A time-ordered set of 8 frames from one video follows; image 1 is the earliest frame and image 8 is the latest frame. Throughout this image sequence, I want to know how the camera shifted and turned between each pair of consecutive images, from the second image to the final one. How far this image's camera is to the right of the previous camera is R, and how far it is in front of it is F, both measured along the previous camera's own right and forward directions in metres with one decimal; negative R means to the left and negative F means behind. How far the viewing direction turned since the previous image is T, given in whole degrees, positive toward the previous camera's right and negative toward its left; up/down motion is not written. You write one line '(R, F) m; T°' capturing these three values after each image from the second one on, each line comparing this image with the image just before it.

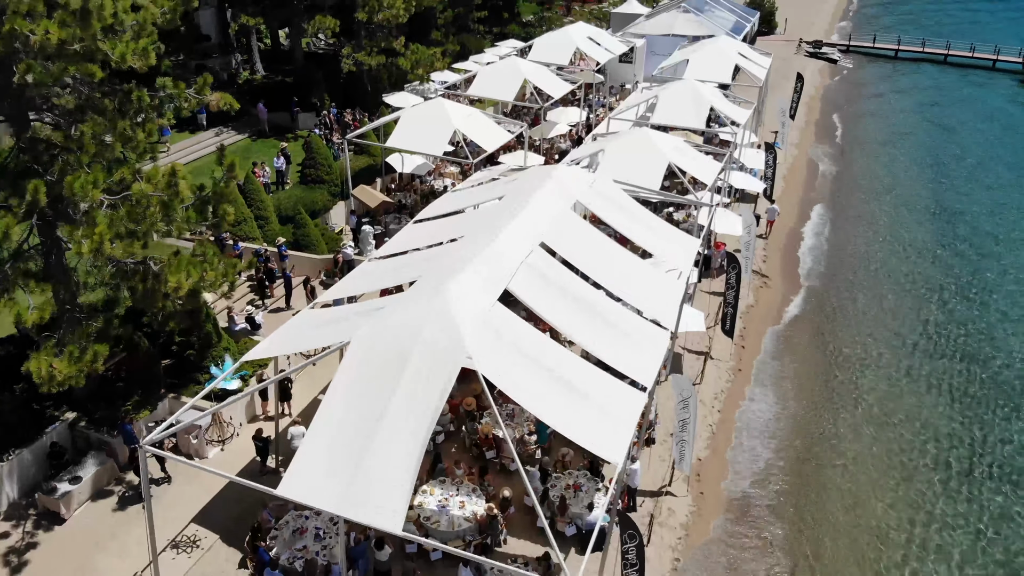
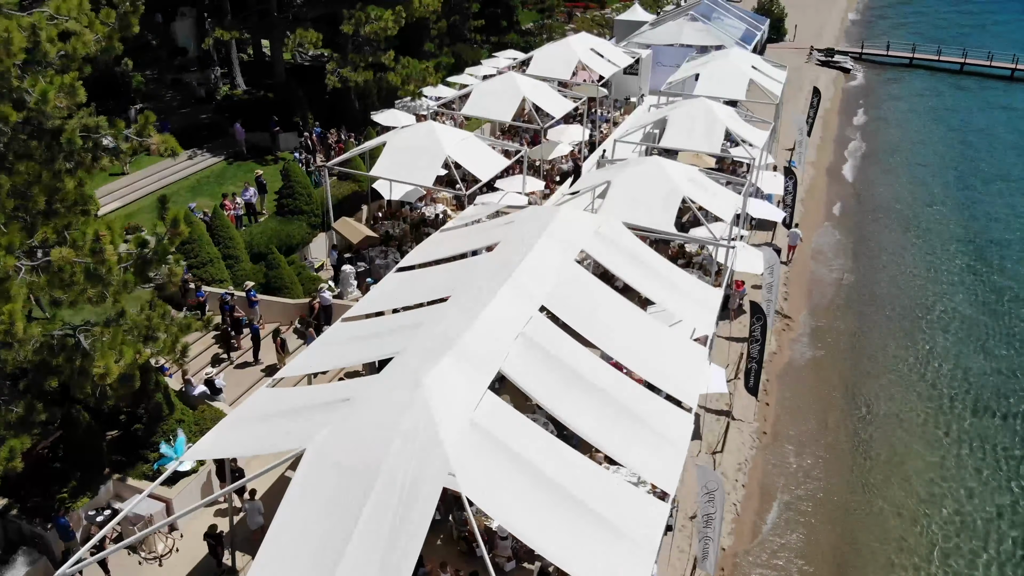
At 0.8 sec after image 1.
(+0.1, +2.1) m; 0°
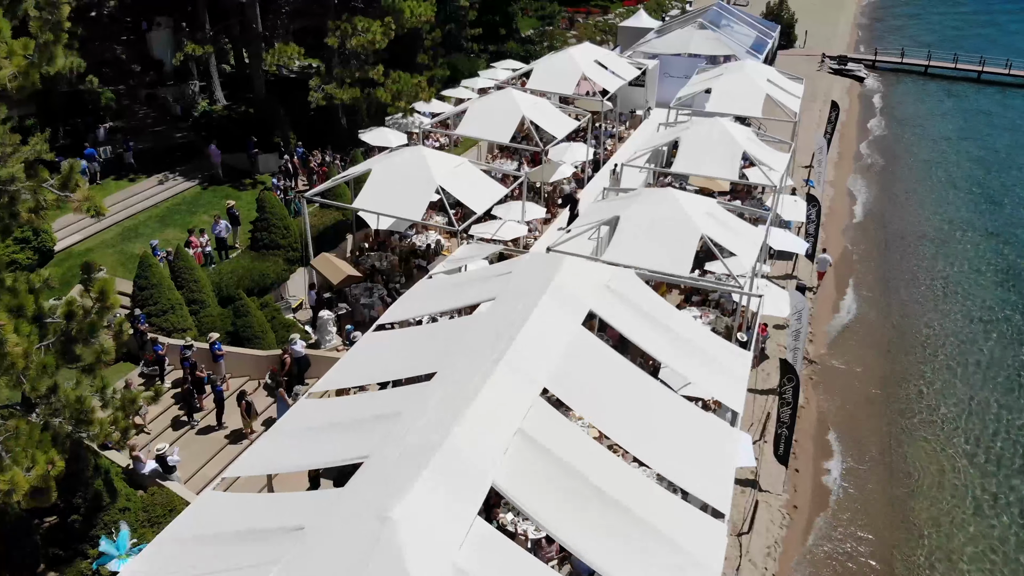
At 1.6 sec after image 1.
(0.0, +2.0) m; 0°
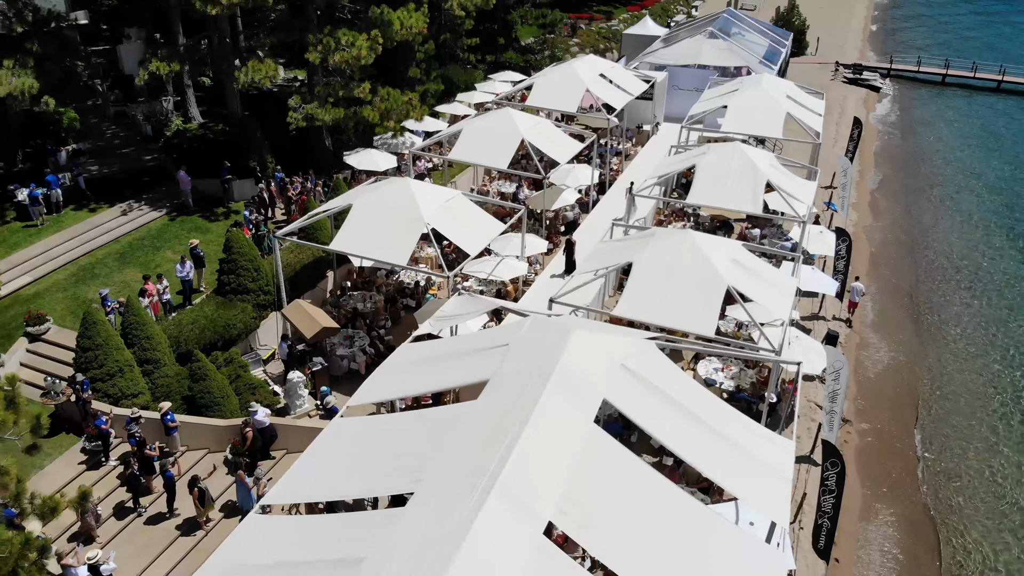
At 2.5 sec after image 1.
(0.0, +2.2) m; 0°
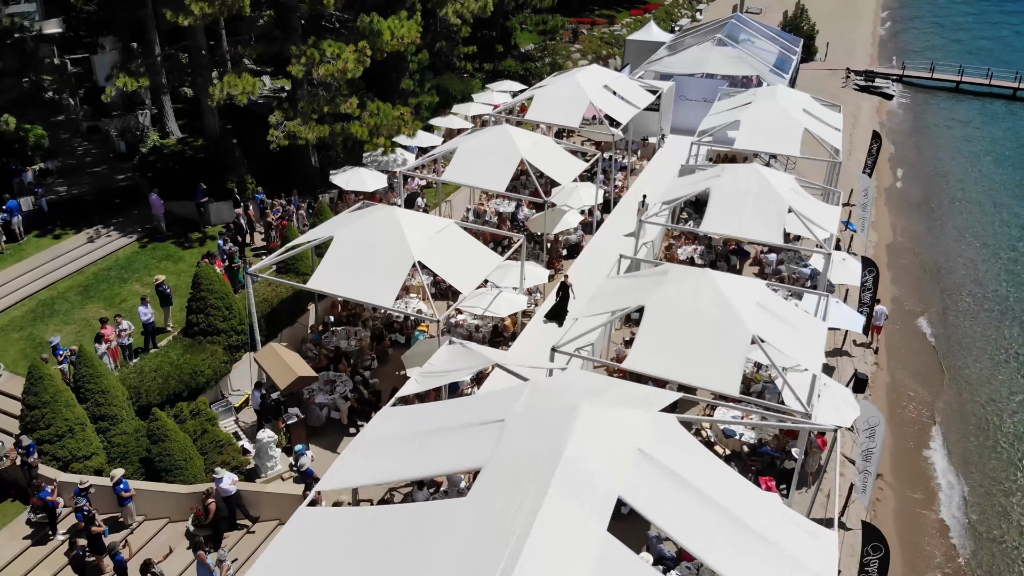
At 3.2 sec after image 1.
(0.0, +1.6) m; 0°
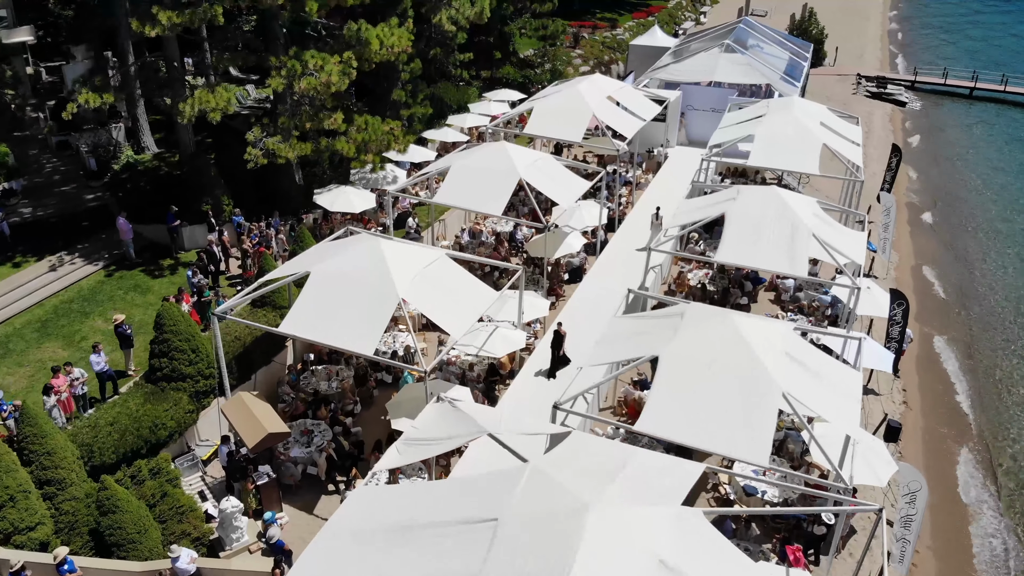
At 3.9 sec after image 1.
(0.0, +1.6) m; 0°
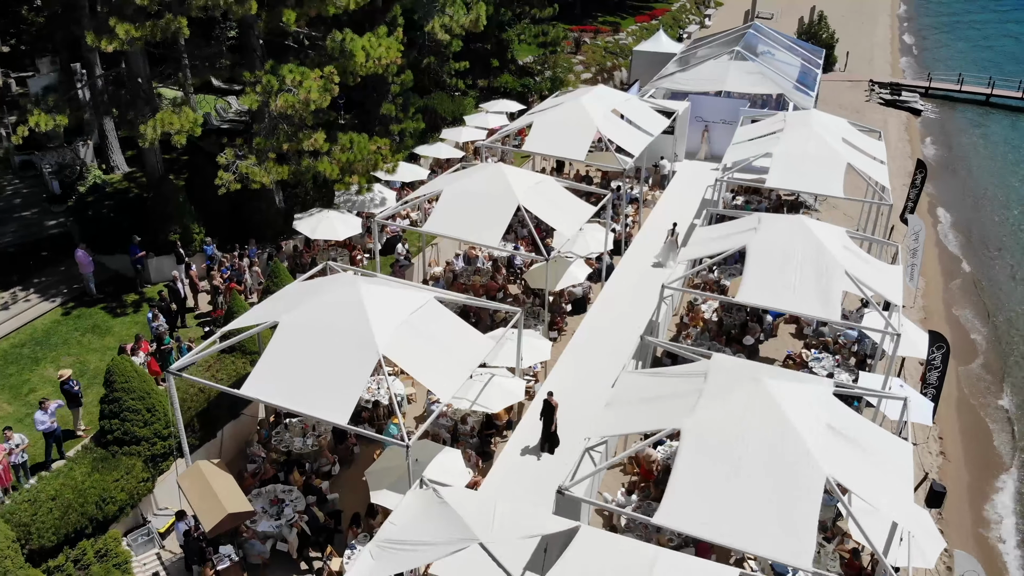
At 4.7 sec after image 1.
(0.0, +1.7) m; 0°
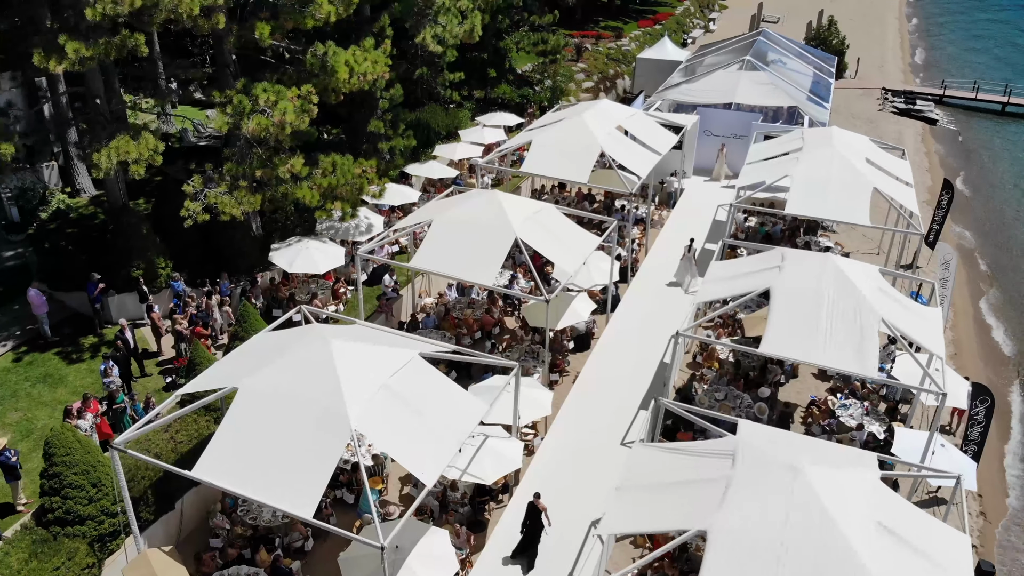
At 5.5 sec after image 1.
(+0.1, +1.6) m; 0°
